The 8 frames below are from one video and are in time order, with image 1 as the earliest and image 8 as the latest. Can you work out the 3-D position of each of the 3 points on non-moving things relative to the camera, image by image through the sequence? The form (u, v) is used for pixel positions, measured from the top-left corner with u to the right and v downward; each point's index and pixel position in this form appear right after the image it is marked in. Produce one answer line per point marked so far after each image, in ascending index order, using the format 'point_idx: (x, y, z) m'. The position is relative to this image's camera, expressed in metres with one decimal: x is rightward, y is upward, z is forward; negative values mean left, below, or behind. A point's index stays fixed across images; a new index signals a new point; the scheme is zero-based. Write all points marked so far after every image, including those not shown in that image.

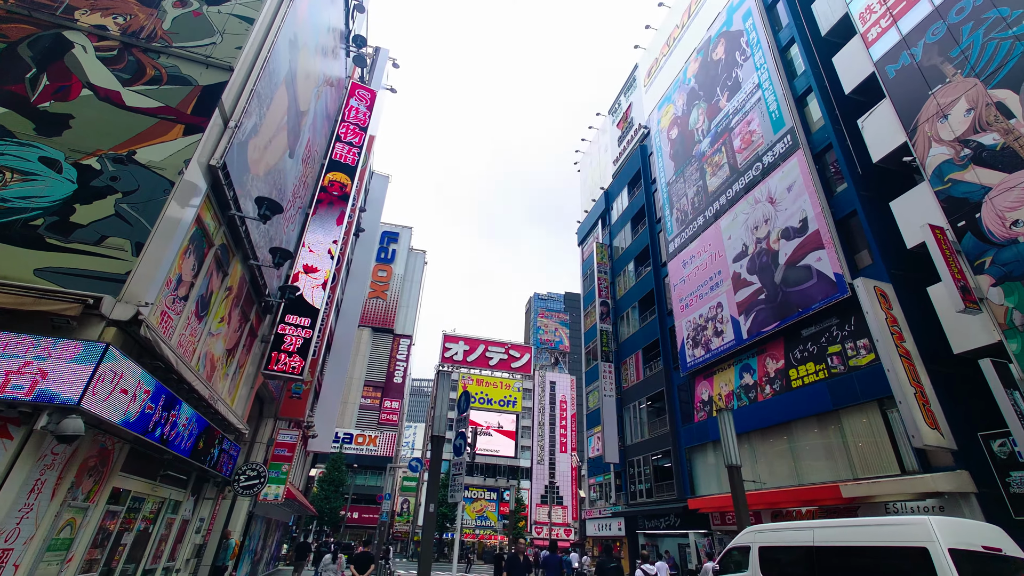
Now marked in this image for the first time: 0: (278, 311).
0: (-6.6, -0.6, +13.2) m
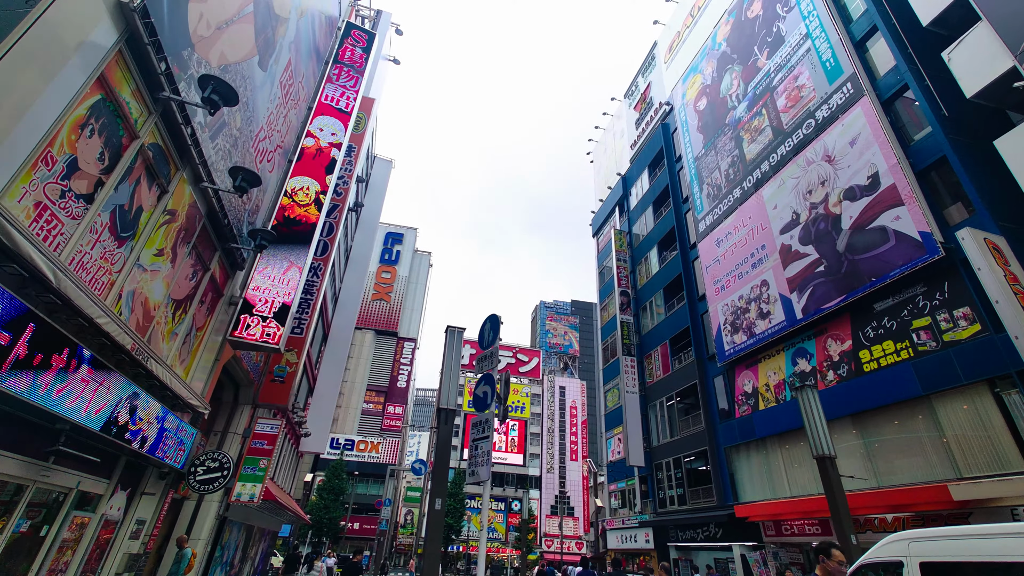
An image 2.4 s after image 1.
0: (-6.1, +0.5, +10.9) m
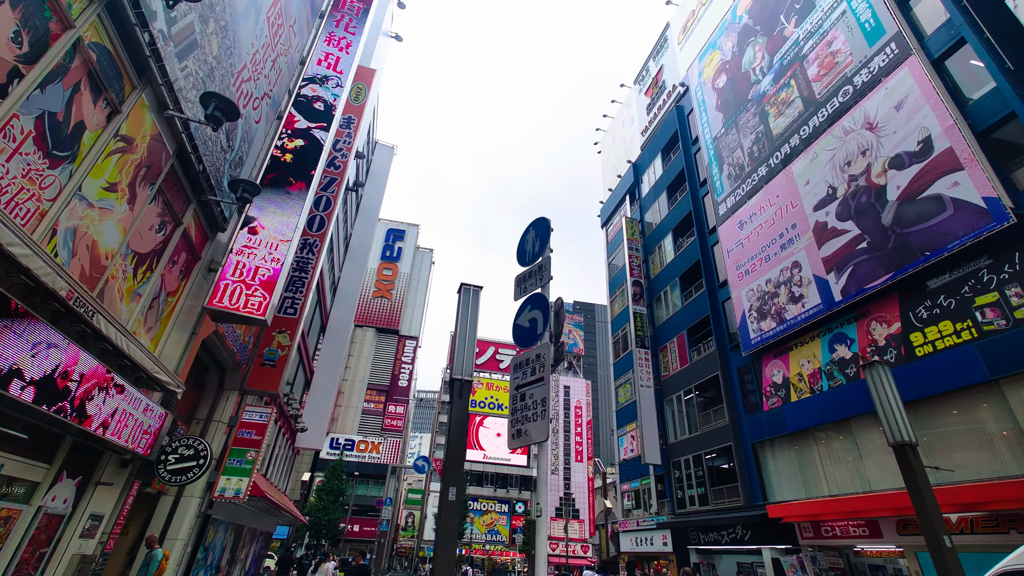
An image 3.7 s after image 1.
0: (-5.7, +1.1, +9.7) m
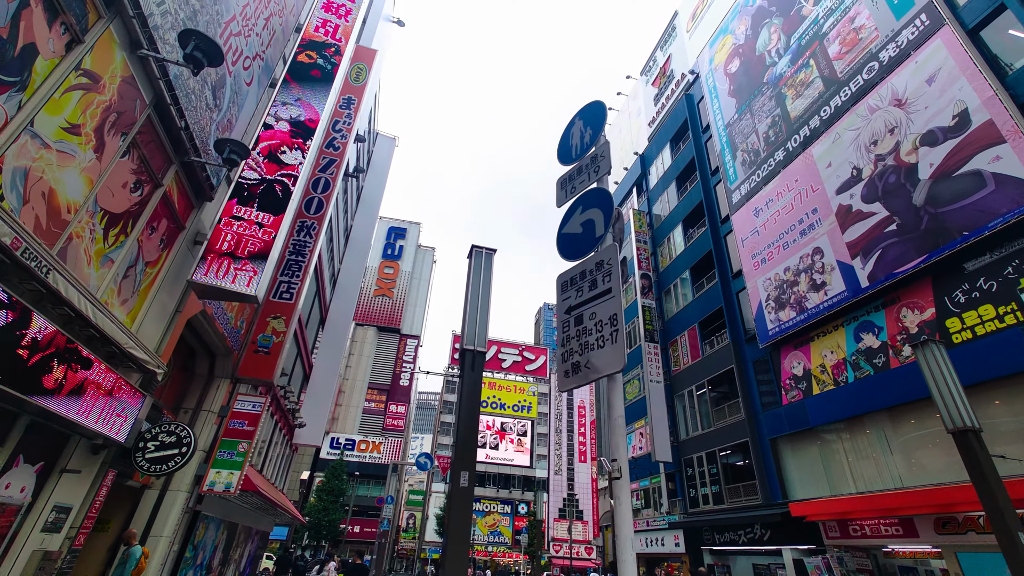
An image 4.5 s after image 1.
0: (-5.5, +1.6, +8.9) m
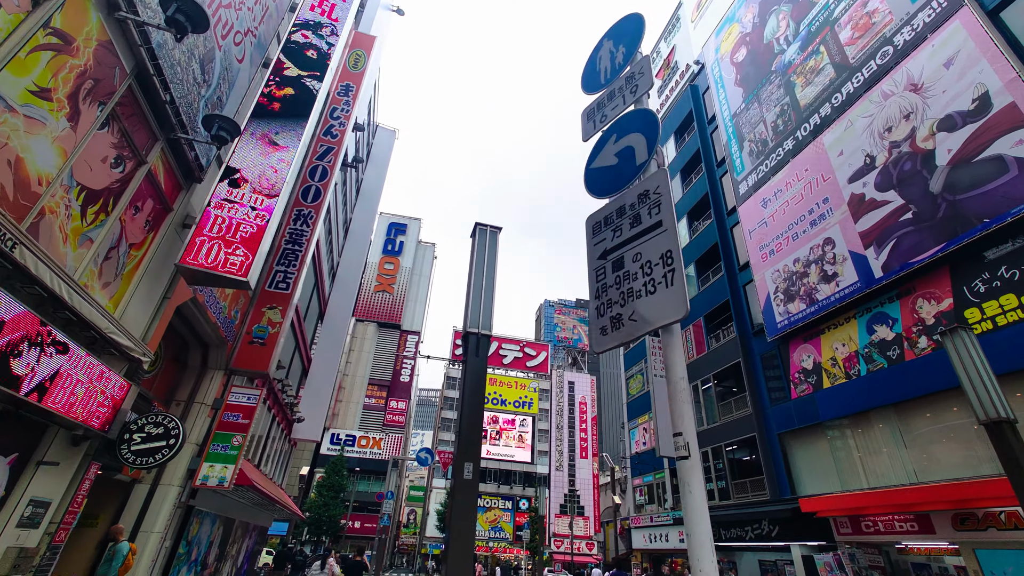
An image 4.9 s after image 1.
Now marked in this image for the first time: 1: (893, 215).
0: (-5.4, +1.8, +8.5) m
1: (+10.5, +2.0, +13.1) m
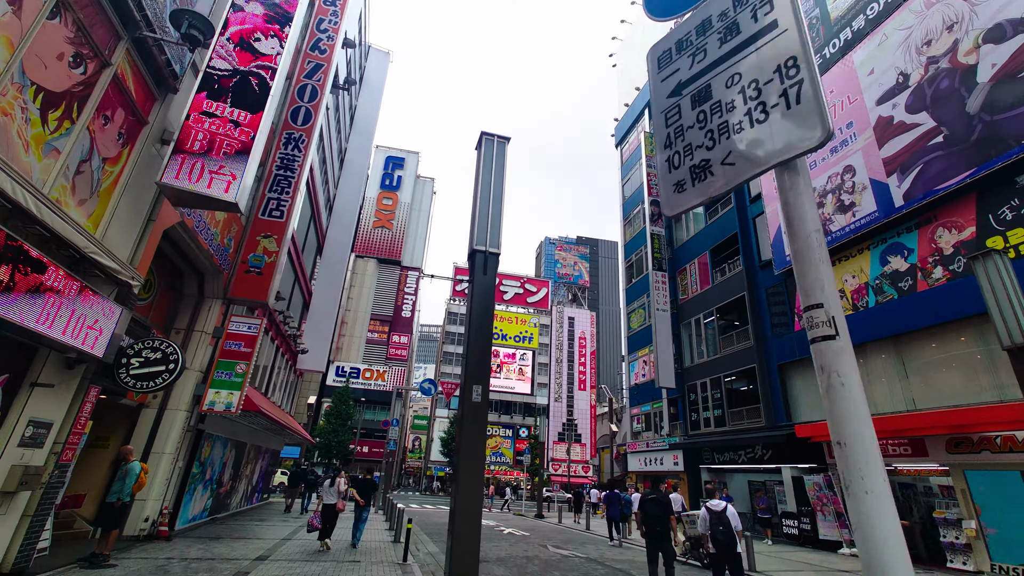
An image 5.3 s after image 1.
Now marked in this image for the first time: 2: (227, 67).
0: (-5.3, +3.1, +7.8) m
1: (+10.6, +3.9, +12.3) m
2: (-4.8, +3.7, +8.0) m
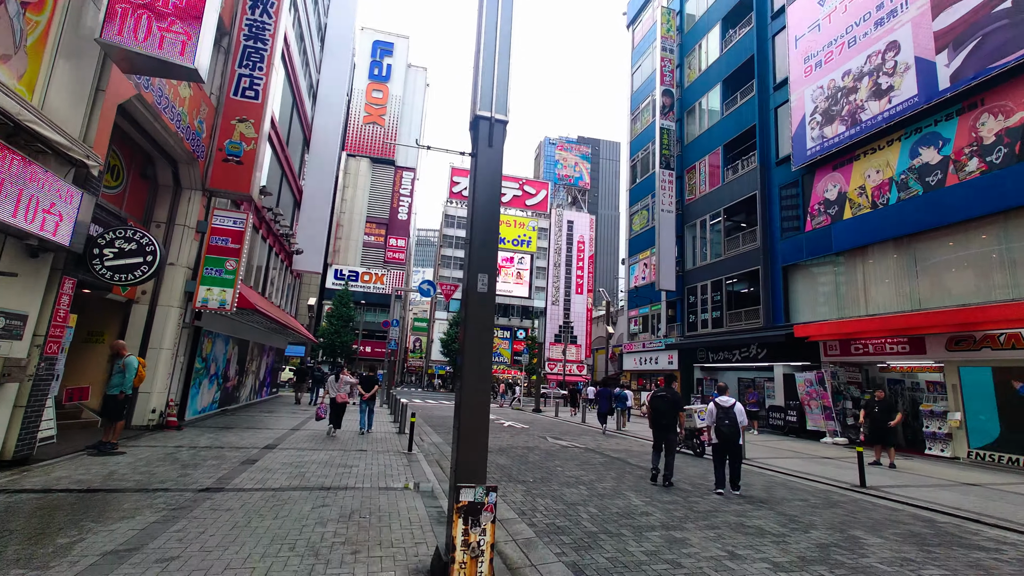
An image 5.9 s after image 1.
0: (-5.2, +4.8, +6.4) m
1: (+10.7, +6.3, +10.8) m
2: (-4.7, +5.4, +6.5) m
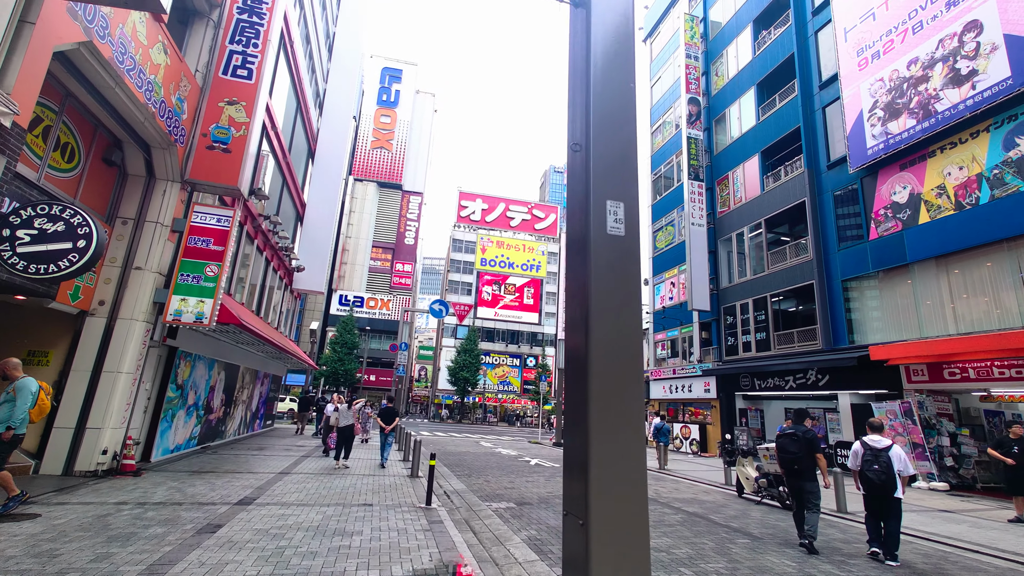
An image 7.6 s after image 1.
0: (-4.6, +4.8, +4.9) m
1: (+11.4, +6.1, +9.2) m
2: (-4.0, +5.4, +5.0) m
